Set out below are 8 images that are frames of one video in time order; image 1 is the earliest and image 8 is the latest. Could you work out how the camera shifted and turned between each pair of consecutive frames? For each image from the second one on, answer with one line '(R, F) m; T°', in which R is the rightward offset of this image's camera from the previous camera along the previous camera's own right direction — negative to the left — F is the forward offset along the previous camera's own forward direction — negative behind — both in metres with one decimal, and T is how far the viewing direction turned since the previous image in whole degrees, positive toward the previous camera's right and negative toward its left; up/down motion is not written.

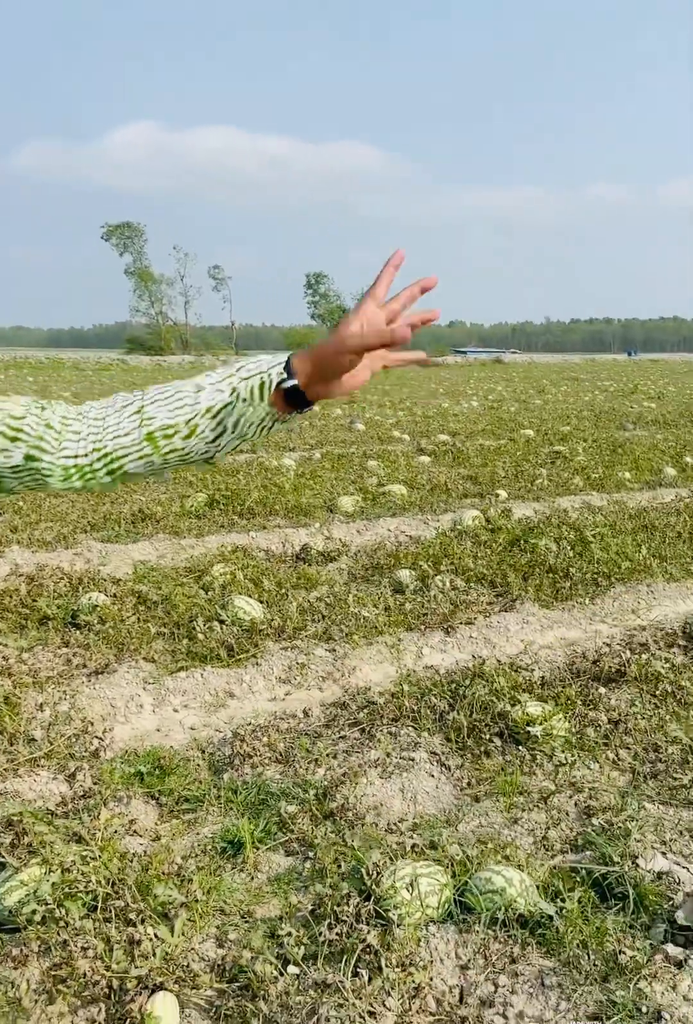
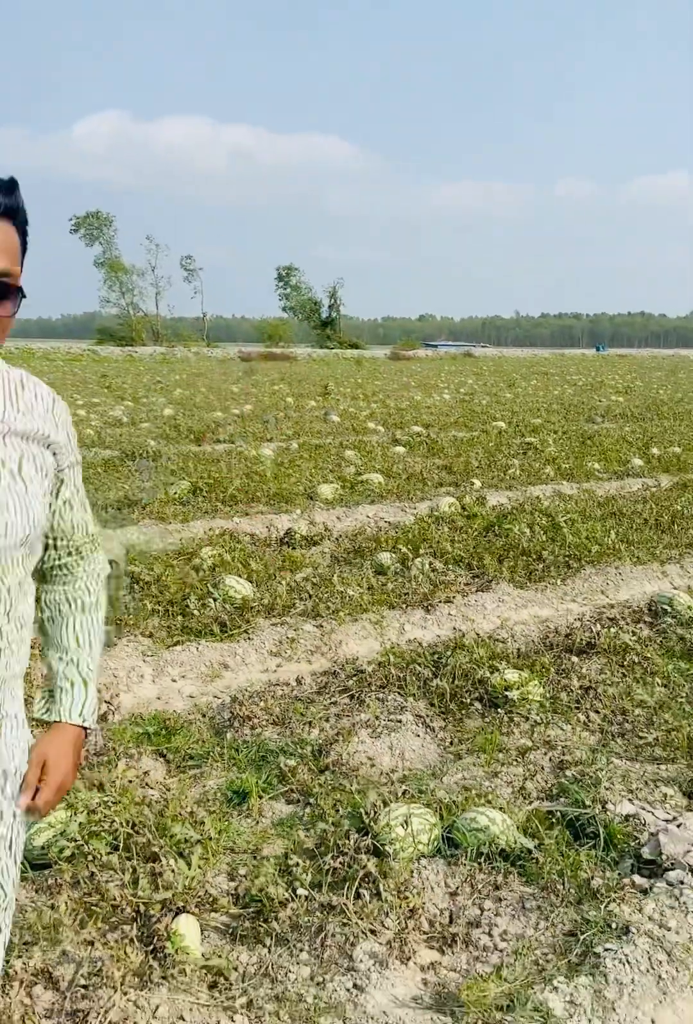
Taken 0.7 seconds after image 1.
(-0.1, -0.2) m; +3°
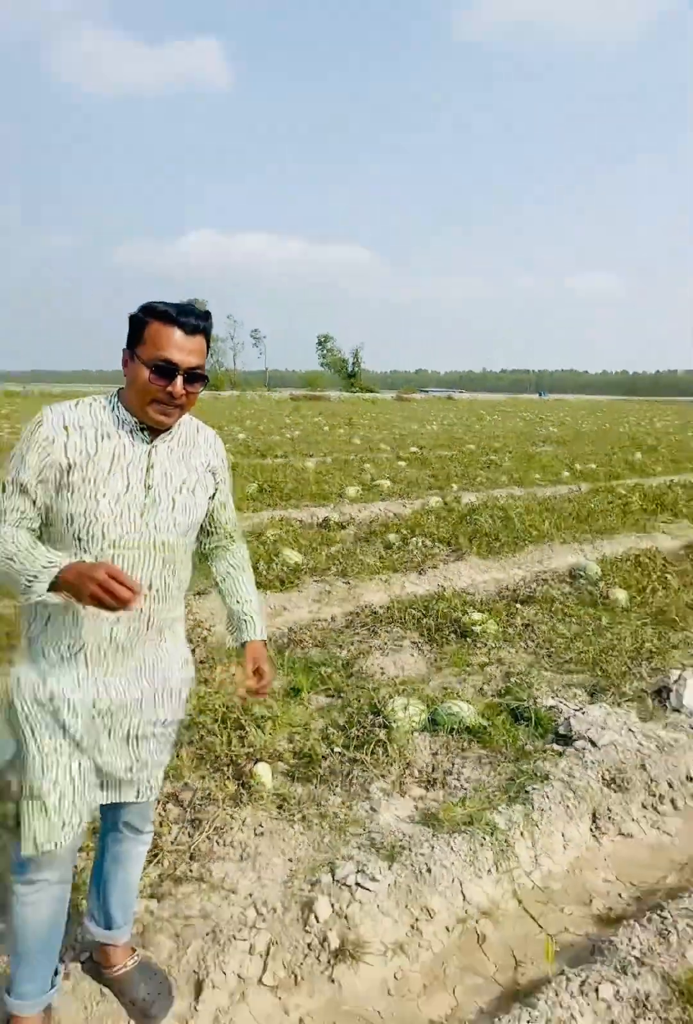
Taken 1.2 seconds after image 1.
(-0.1, -1.0) m; 0°
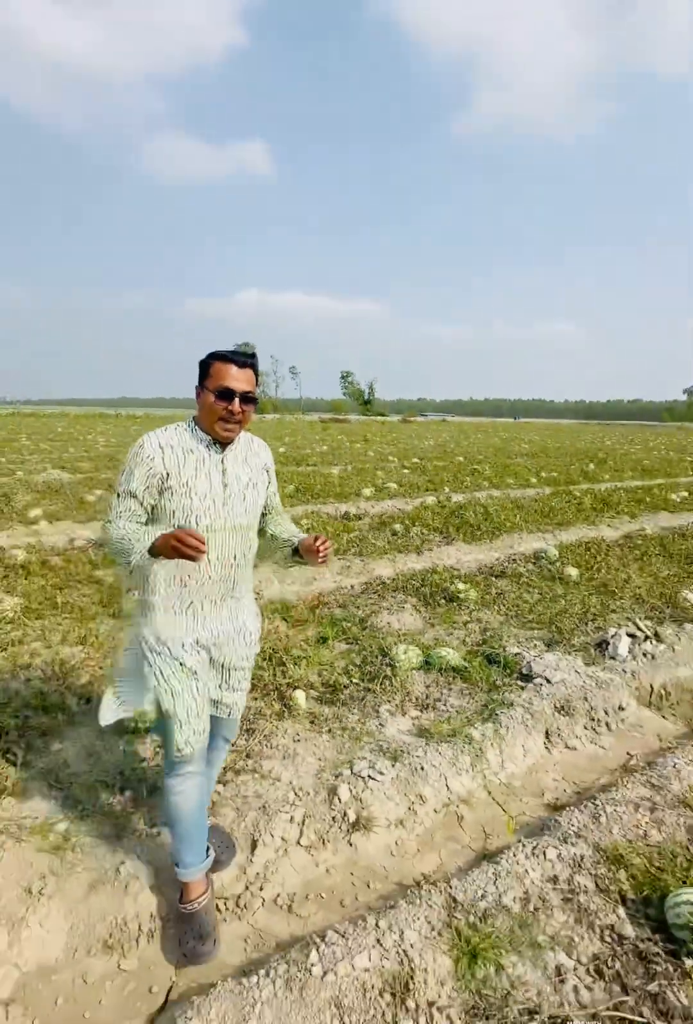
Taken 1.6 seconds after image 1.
(-0.1, -0.9) m; 0°
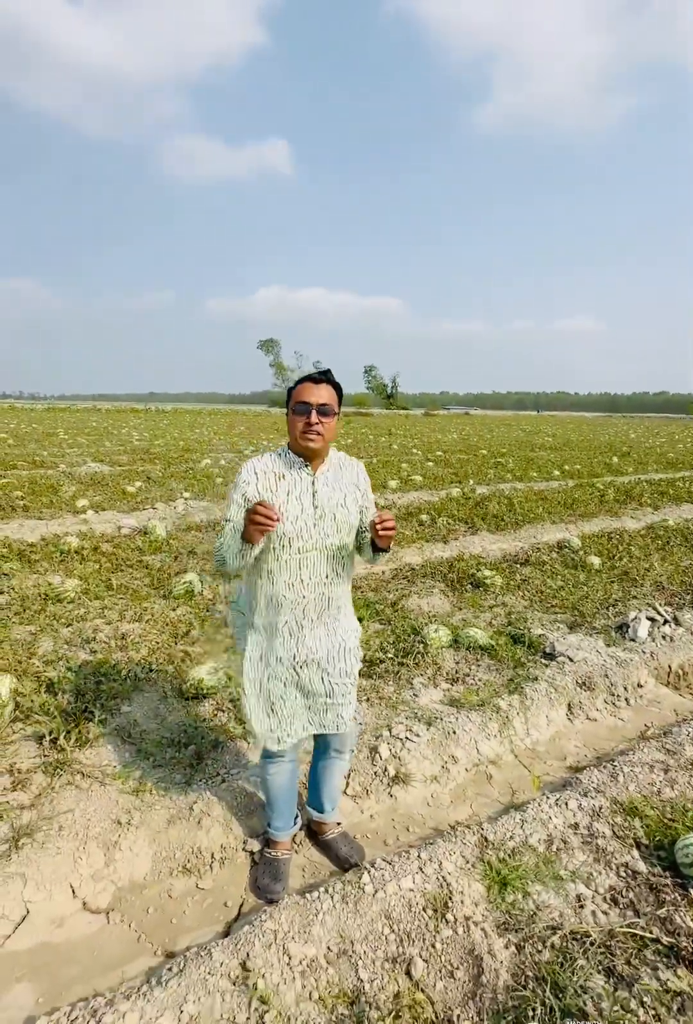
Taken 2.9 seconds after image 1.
(-0.2, -0.4) m; -2°
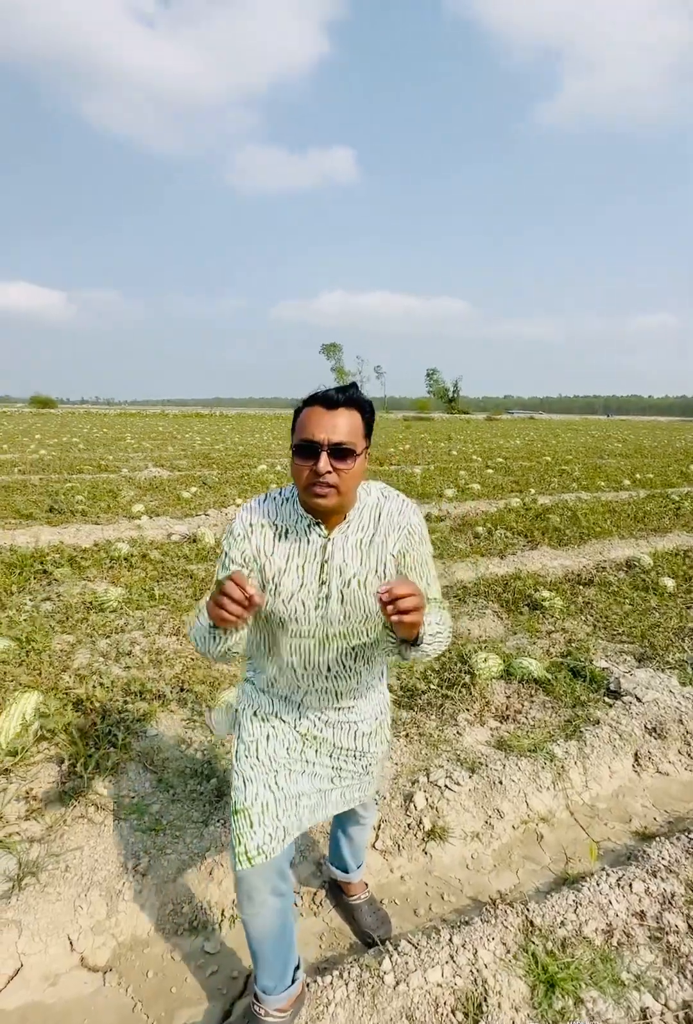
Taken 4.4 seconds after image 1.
(+0.2, +0.4) m; -6°
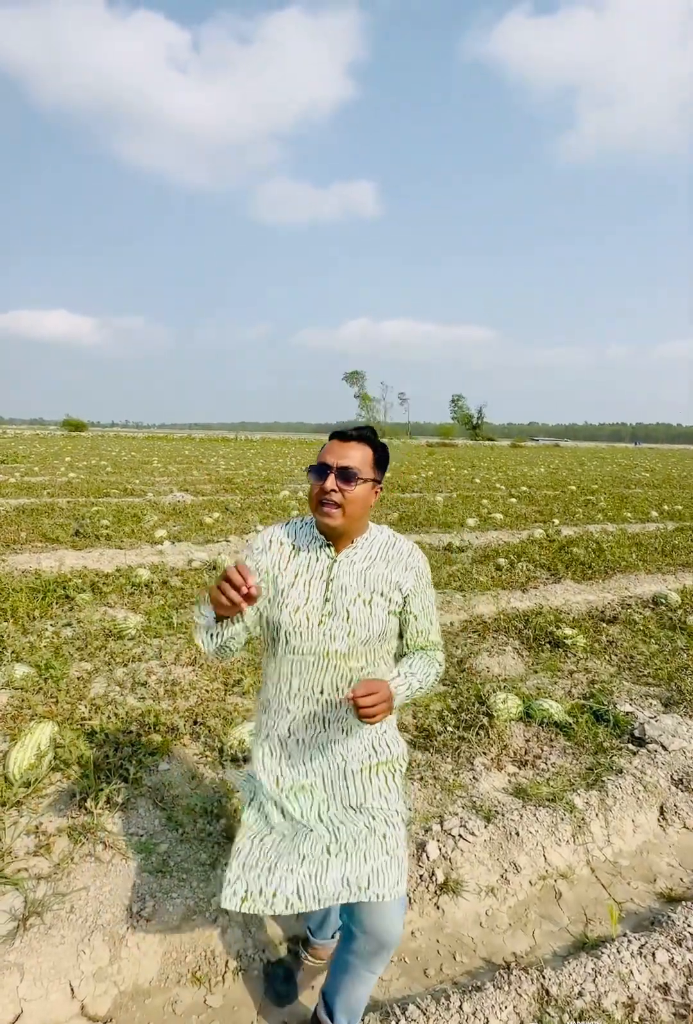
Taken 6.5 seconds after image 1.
(0.0, 0.0) m; -2°
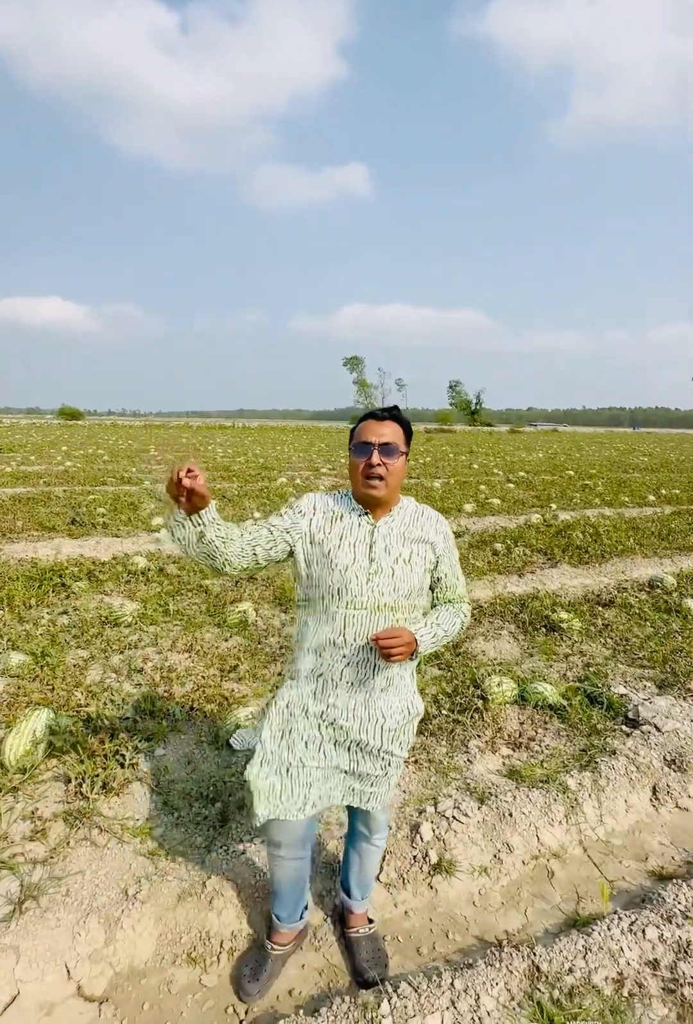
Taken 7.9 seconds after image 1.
(0.0, 0.0) m; 0°
